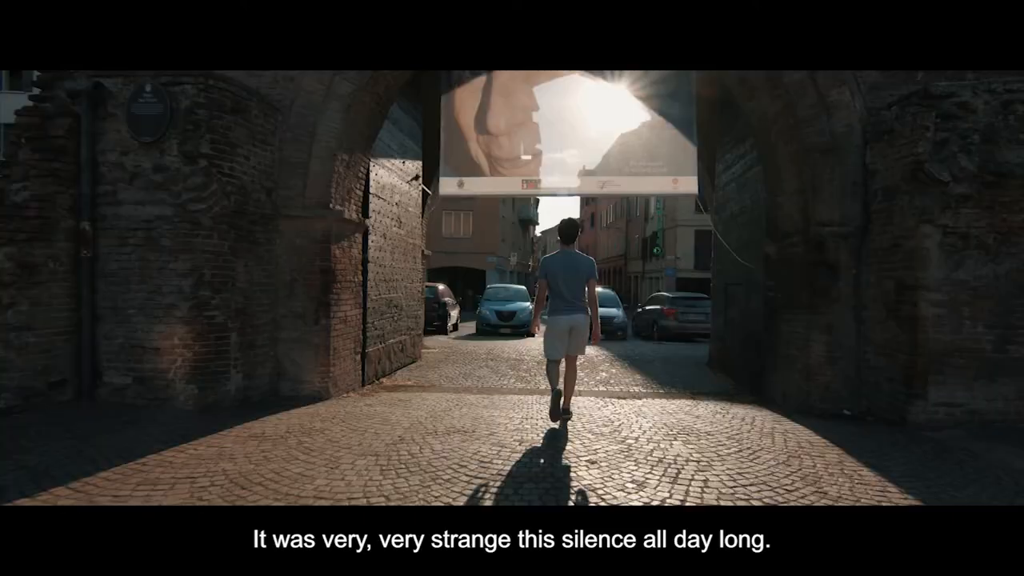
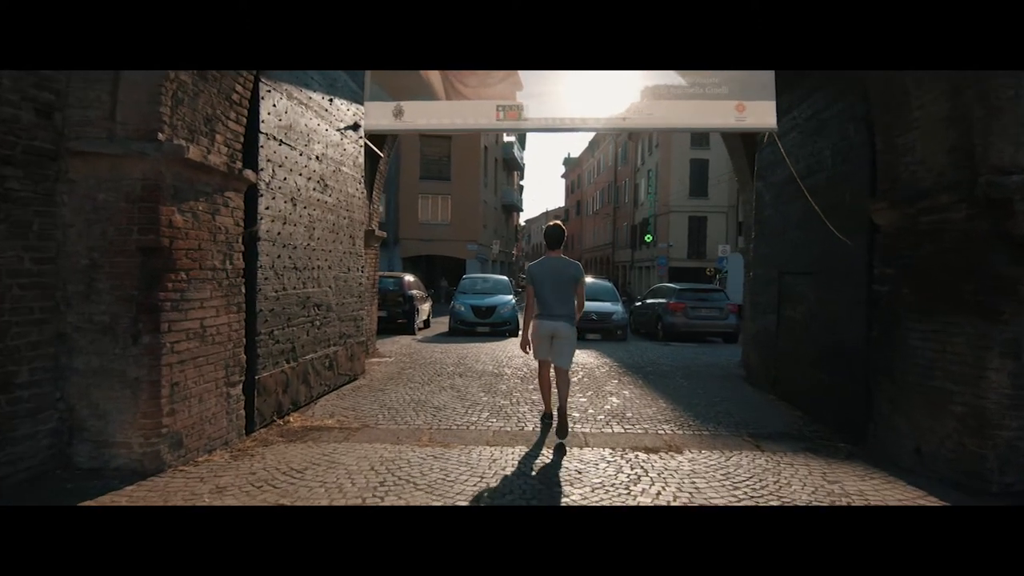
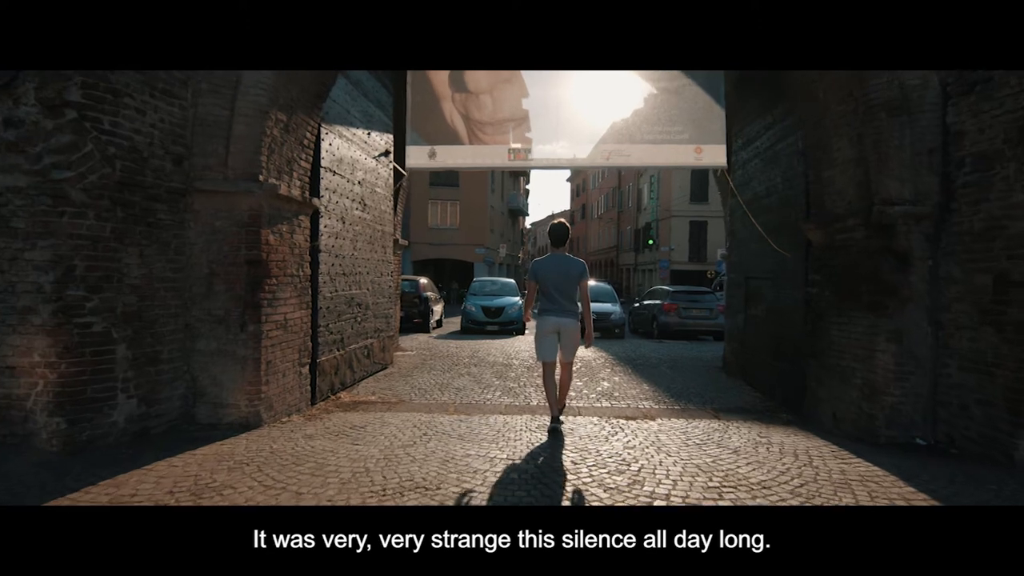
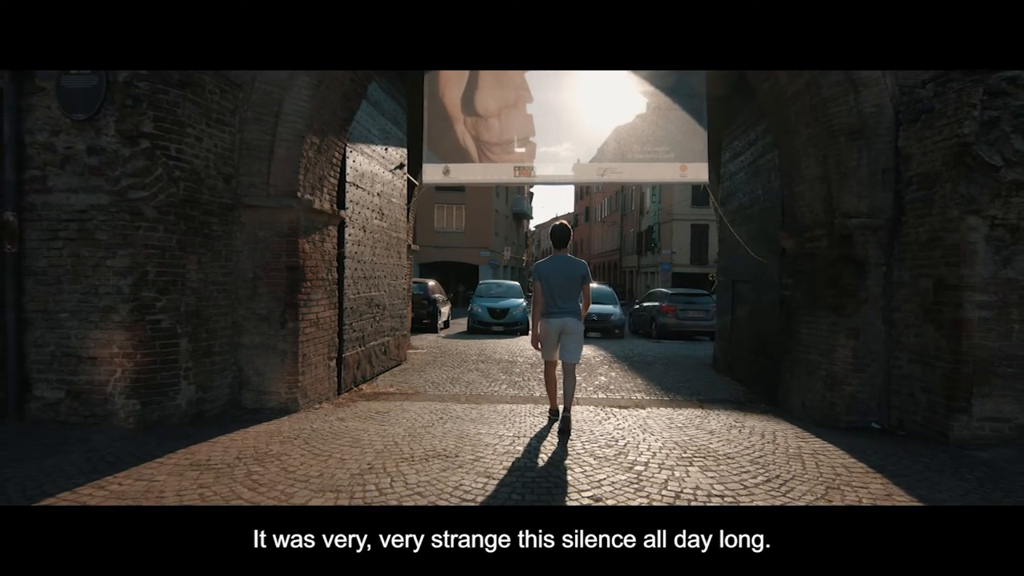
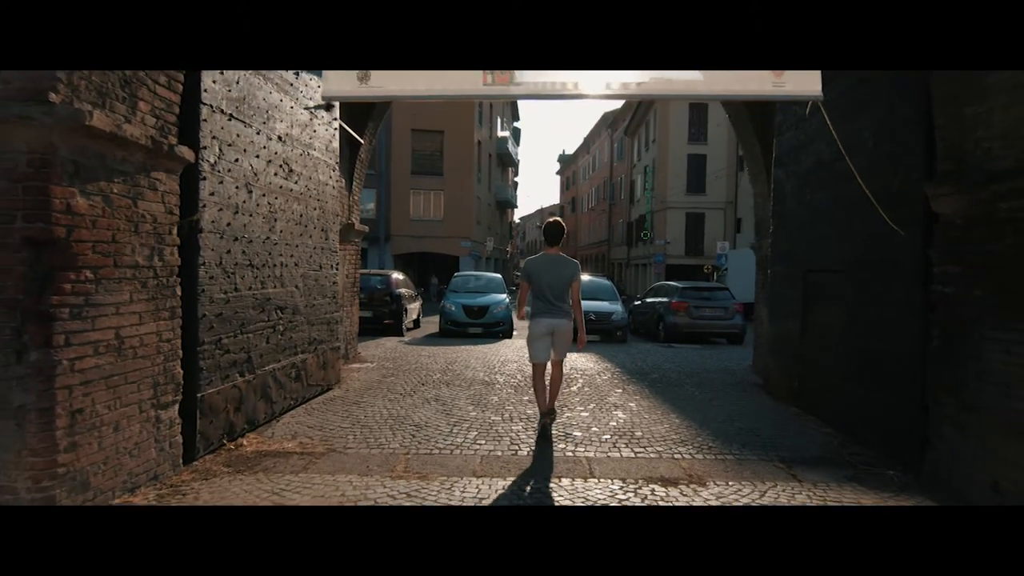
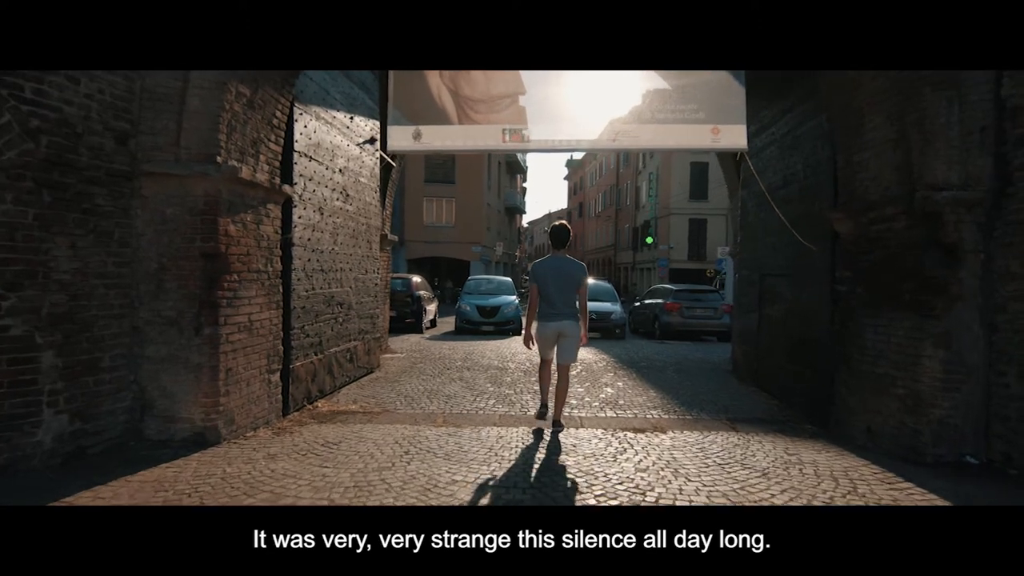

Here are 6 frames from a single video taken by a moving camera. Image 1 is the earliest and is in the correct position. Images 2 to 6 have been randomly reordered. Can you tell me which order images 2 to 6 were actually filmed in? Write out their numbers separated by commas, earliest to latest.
4, 3, 6, 2, 5
